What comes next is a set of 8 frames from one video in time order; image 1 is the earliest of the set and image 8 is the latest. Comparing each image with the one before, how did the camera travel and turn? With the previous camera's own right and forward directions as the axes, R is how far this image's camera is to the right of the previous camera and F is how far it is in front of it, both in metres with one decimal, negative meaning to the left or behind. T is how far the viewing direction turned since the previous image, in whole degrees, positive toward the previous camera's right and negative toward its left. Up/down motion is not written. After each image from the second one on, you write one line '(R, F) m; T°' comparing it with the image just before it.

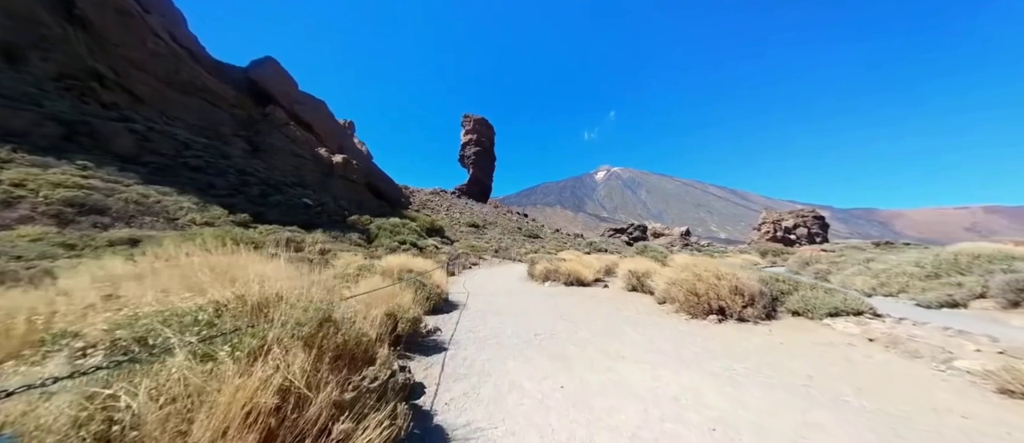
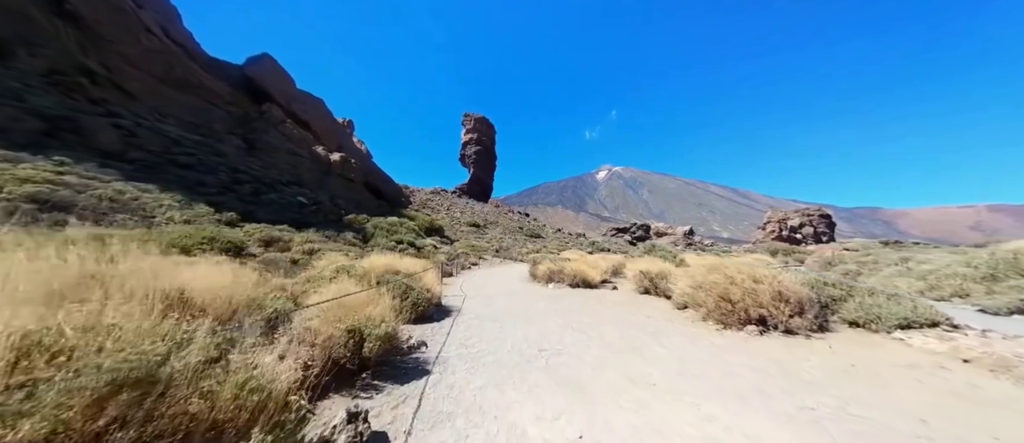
(0.0, +1.1) m; 0°
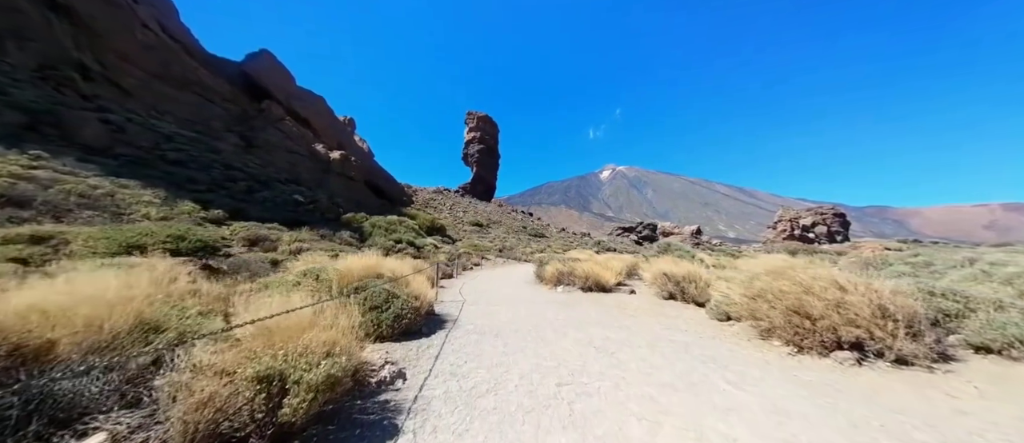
(0.0, +1.3) m; -1°
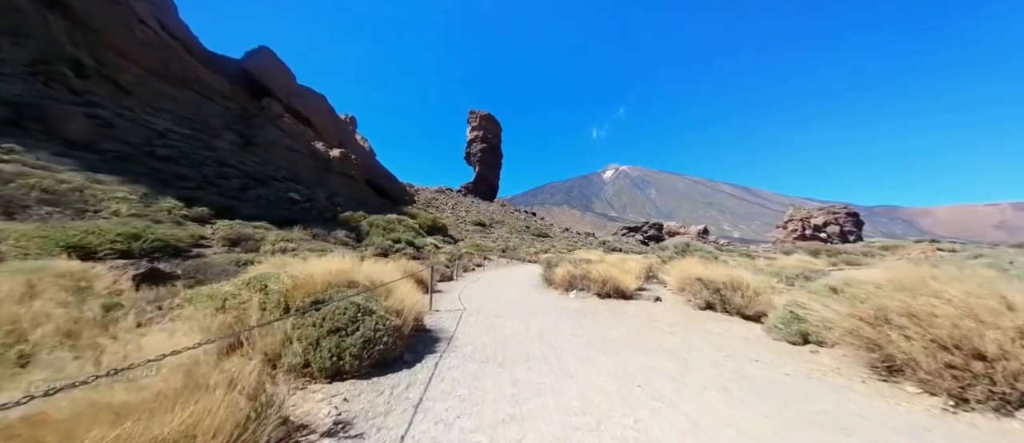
(-0.1, +1.4) m; -1°
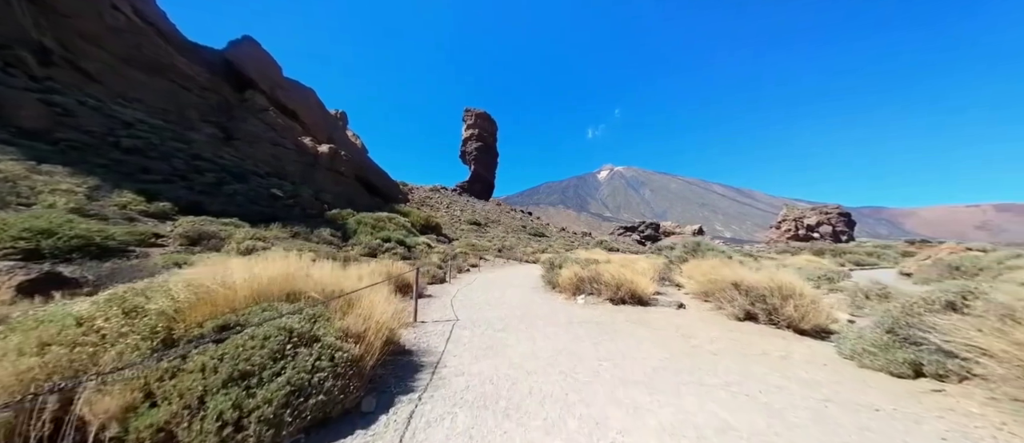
(-0.2, +1.4) m; +1°
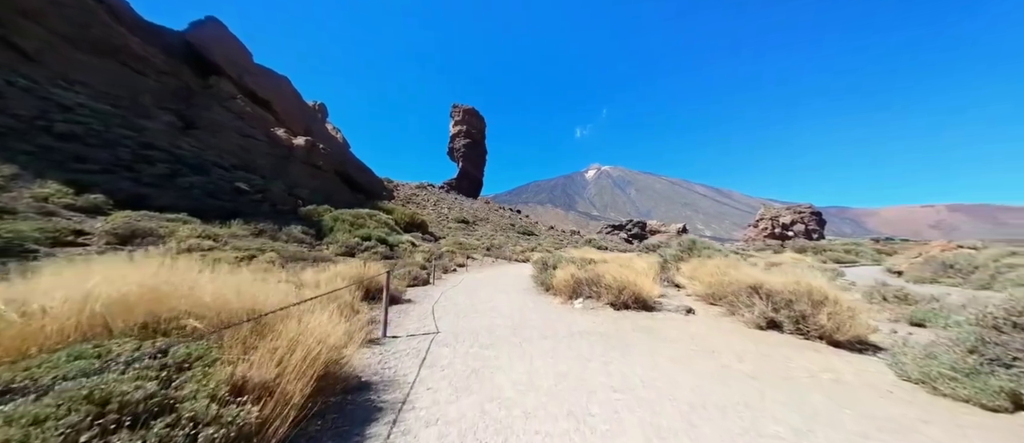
(0.0, +1.1) m; +2°
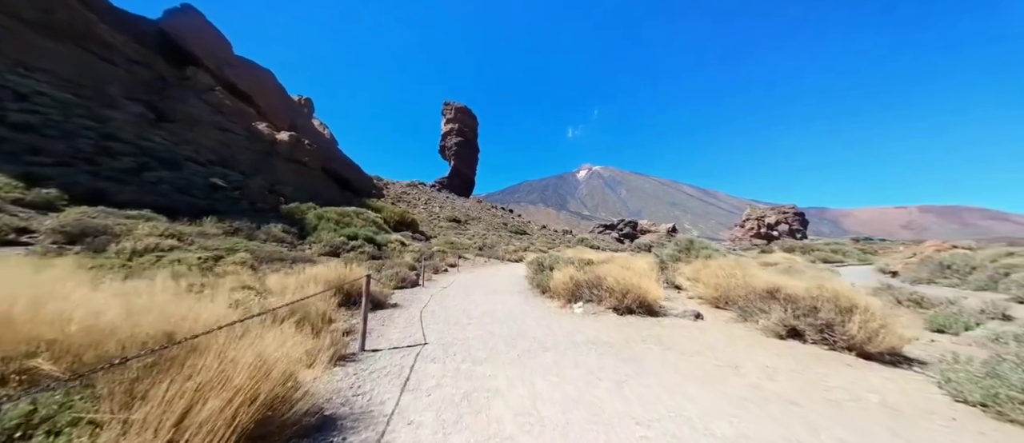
(-0.1, +0.7) m; +2°
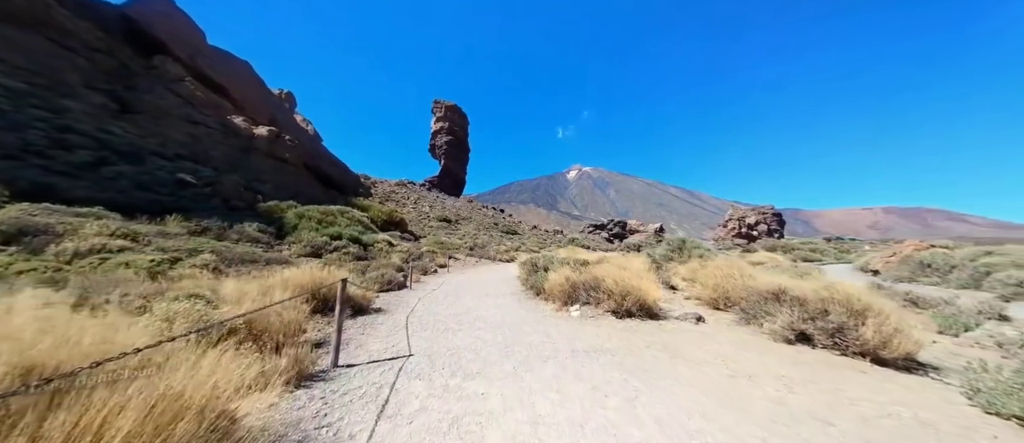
(-0.1, +0.5) m; +2°
